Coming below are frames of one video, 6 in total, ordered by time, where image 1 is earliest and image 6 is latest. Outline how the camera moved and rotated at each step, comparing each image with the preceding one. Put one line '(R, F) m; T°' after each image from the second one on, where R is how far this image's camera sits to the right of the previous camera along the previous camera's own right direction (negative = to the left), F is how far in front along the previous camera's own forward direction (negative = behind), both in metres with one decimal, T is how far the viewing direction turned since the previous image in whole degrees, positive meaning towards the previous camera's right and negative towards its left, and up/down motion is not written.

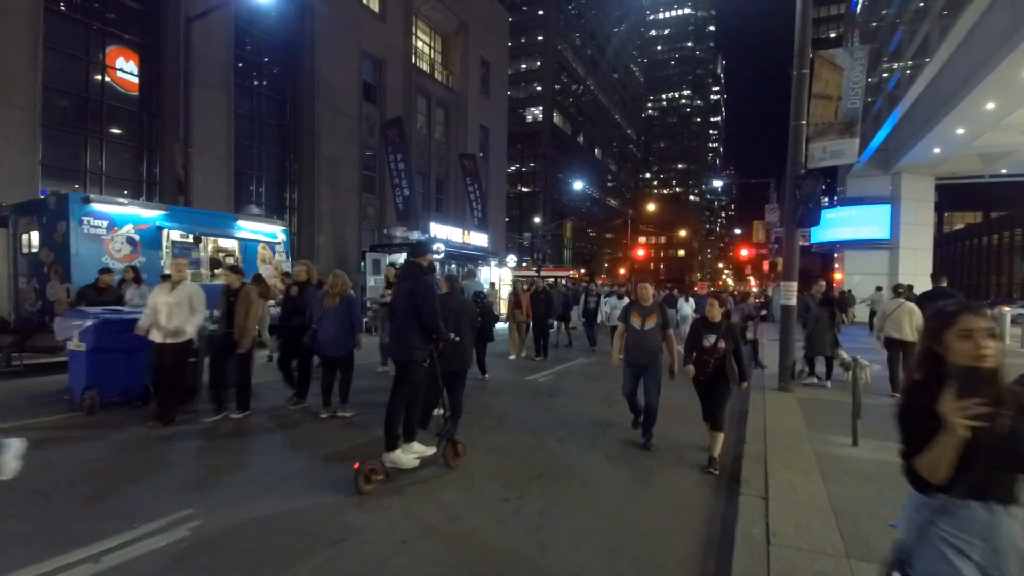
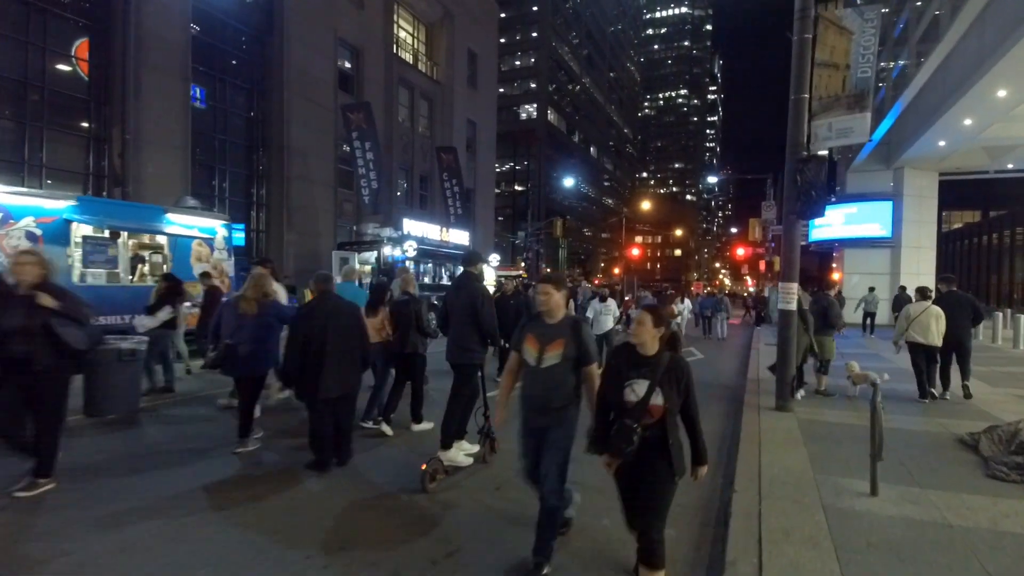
(+0.8, +1.6) m; 0°
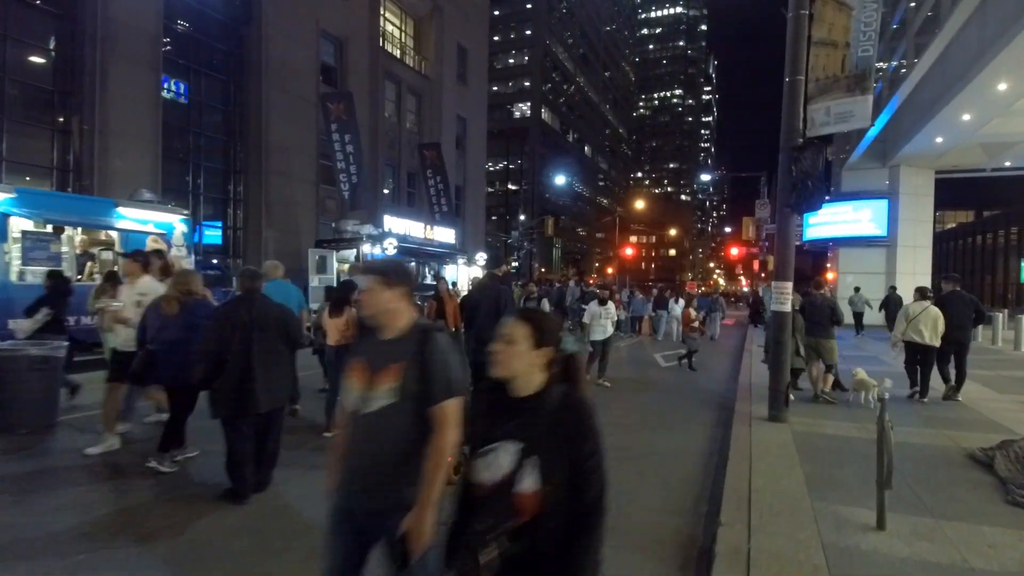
(+0.4, +0.8) m; +1°
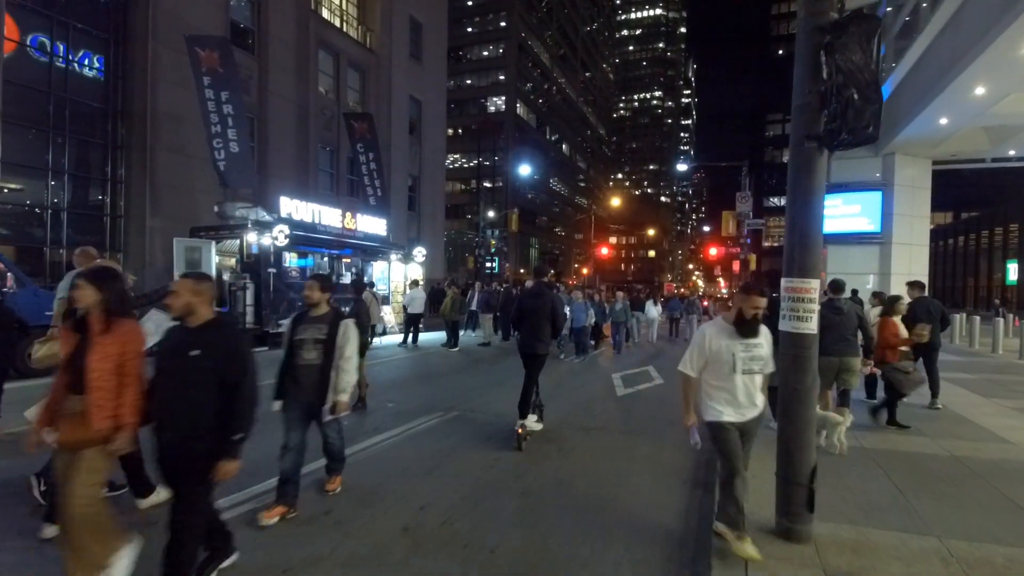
(+1.7, +4.0) m; +2°
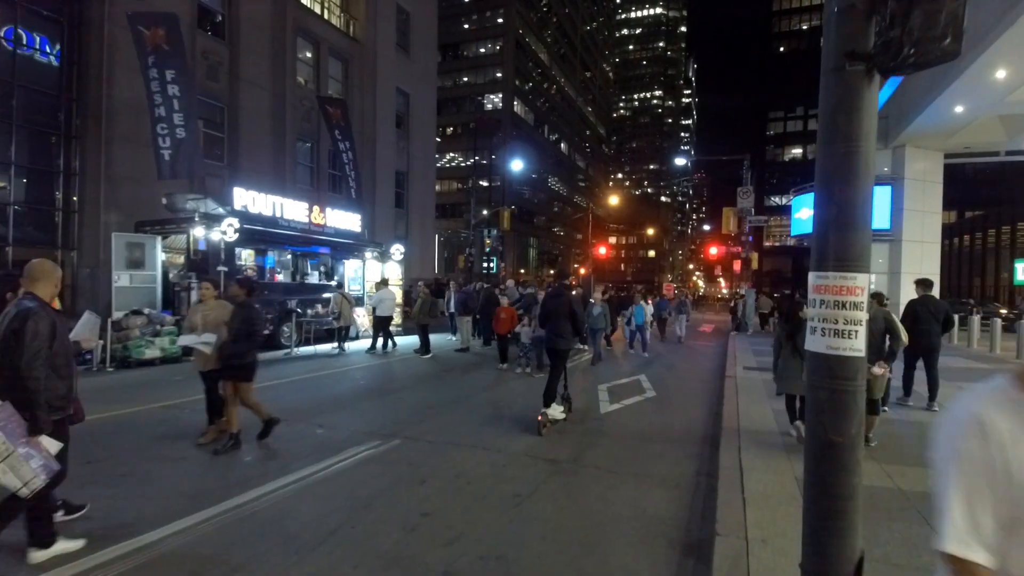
(+0.6, +1.5) m; 0°
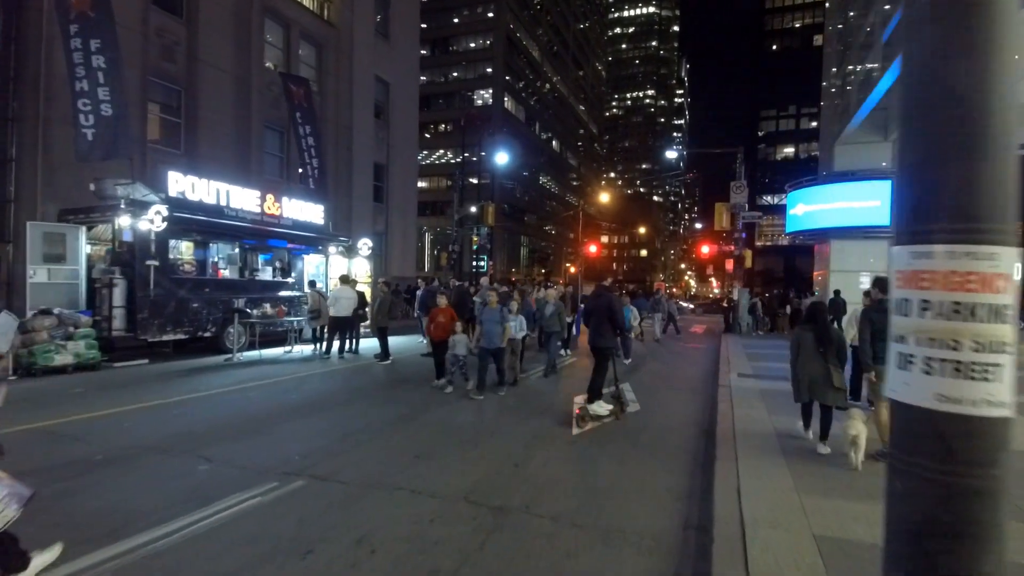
(+0.6, +1.5) m; +1°
